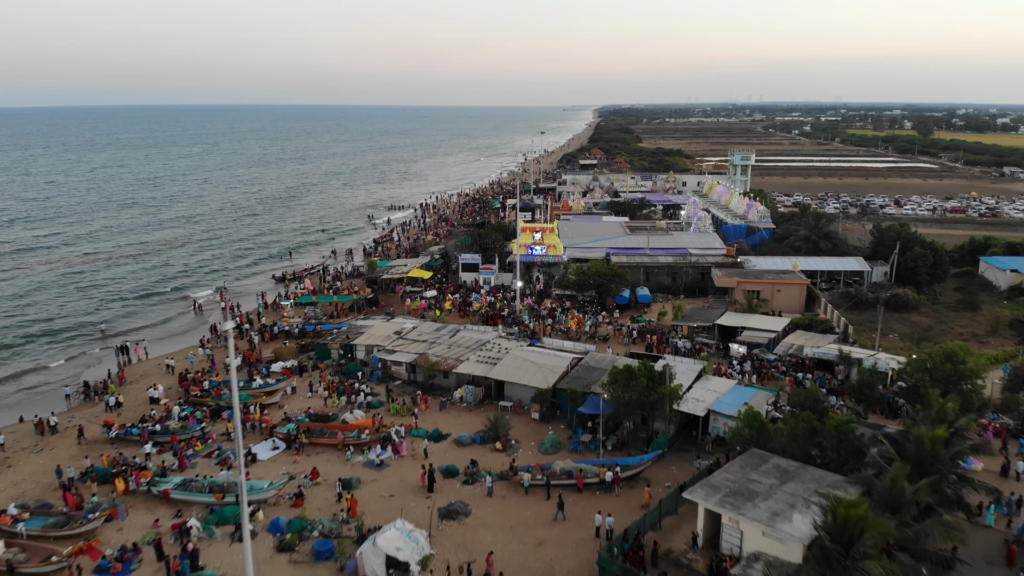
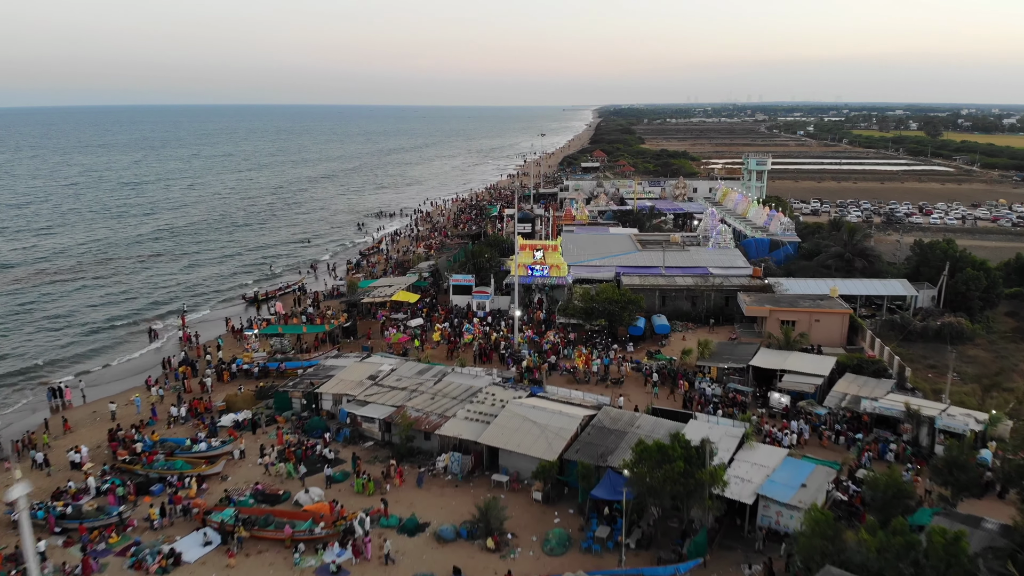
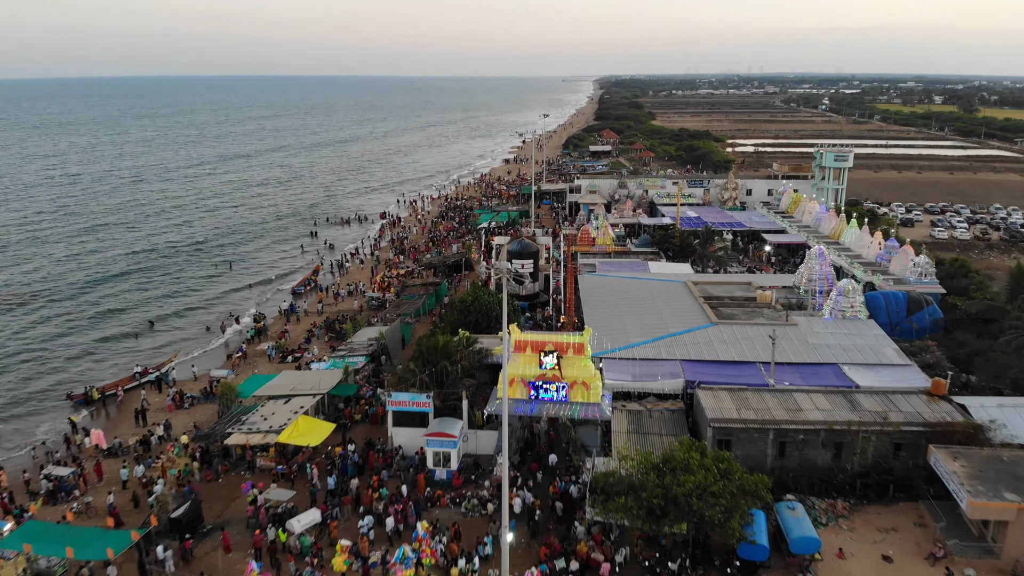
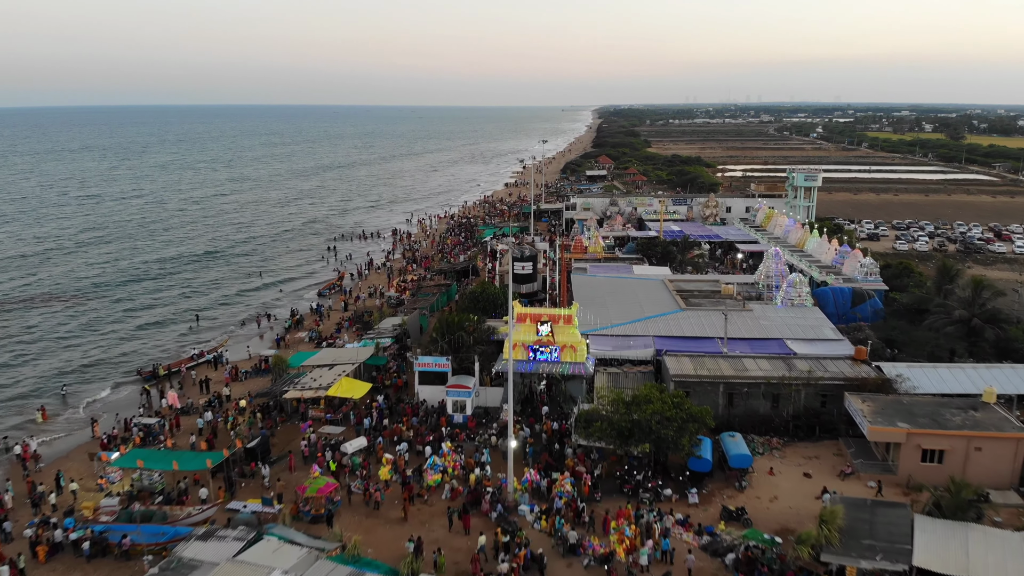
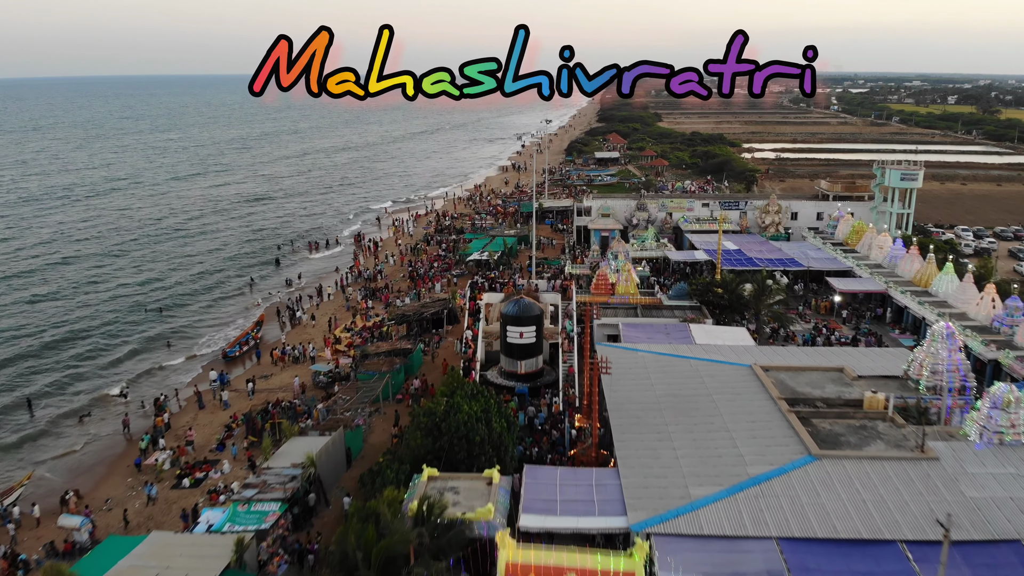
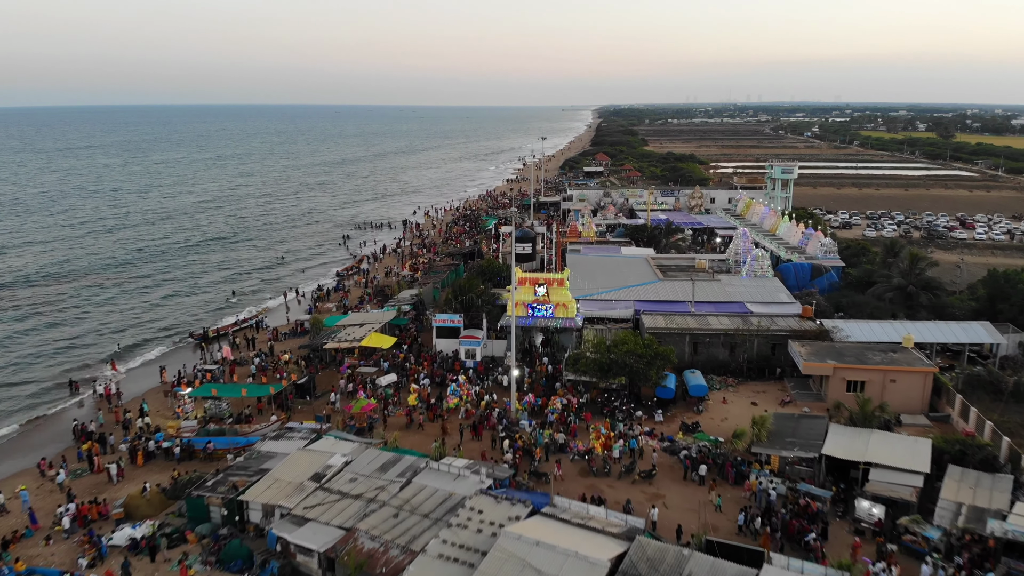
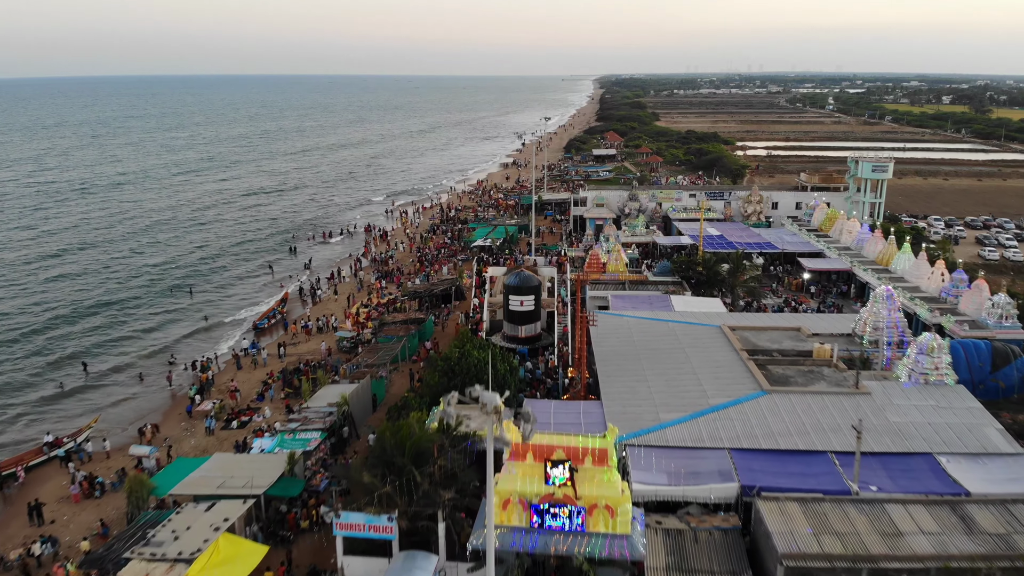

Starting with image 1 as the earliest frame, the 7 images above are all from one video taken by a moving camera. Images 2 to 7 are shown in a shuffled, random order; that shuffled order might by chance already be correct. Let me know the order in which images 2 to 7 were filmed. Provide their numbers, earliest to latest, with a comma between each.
2, 6, 4, 3, 7, 5
